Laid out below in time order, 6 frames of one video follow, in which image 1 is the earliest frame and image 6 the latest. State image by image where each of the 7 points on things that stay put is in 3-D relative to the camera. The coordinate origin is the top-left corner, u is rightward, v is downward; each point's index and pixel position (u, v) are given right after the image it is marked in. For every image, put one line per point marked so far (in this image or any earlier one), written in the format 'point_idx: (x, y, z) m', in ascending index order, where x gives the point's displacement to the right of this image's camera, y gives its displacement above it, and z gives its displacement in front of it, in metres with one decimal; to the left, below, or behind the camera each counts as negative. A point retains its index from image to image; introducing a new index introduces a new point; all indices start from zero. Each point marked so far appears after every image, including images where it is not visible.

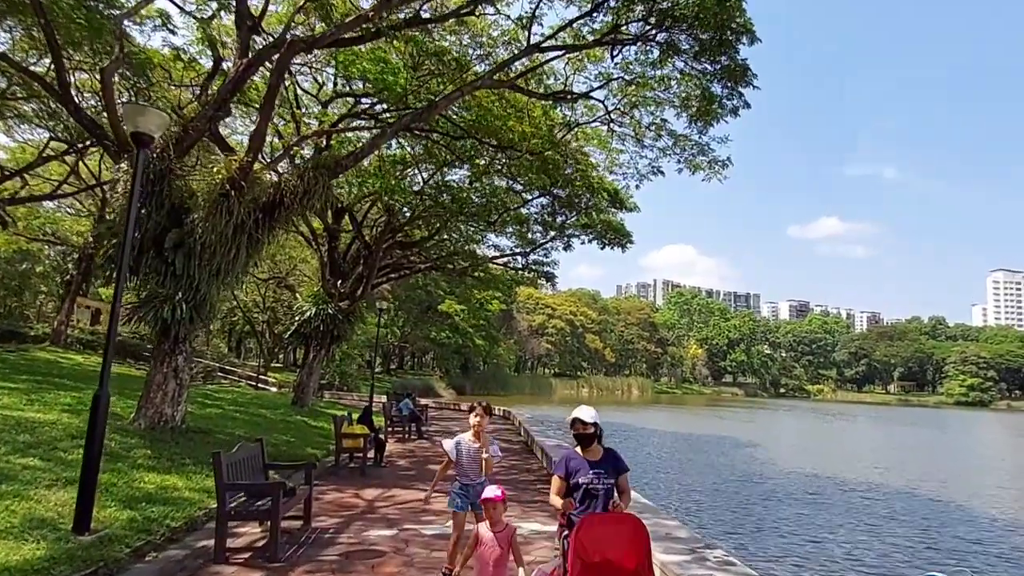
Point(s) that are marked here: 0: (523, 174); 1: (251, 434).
0: (+0.3, +2.9, +17.1) m
1: (-4.8, -2.7, +12.3) m
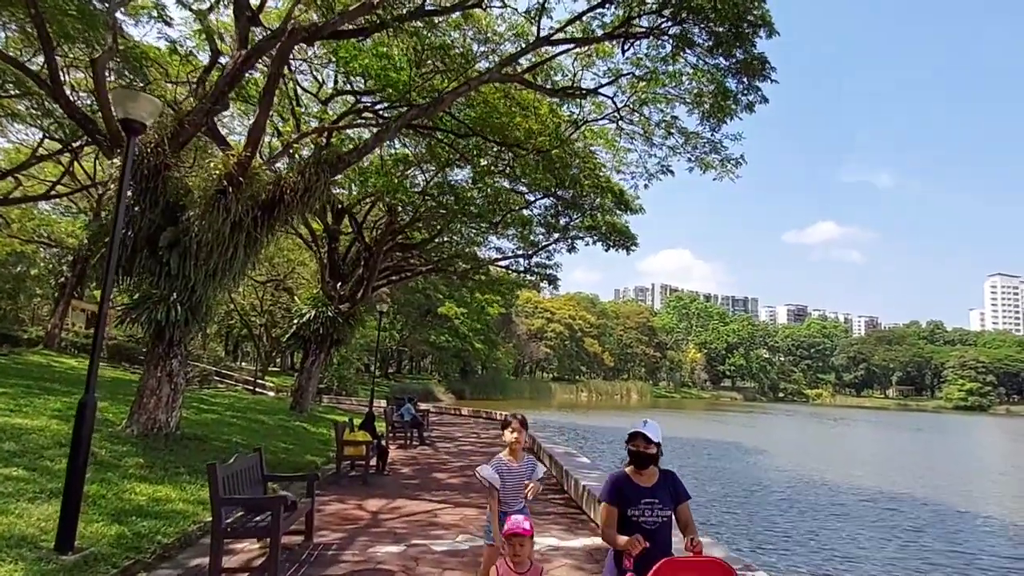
0: (+0.4, +2.9, +16.7) m
1: (-4.7, -2.7, +11.9) m
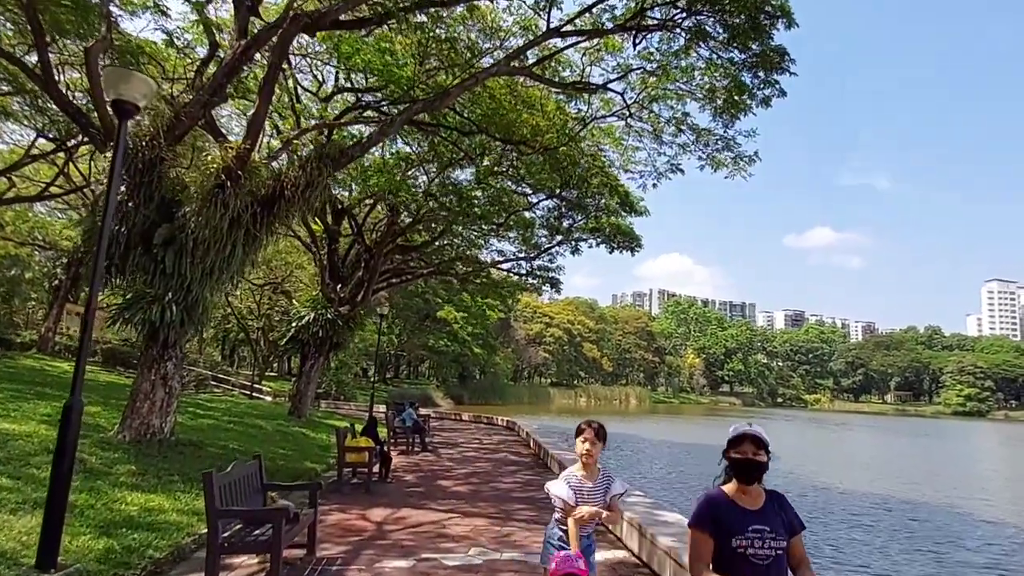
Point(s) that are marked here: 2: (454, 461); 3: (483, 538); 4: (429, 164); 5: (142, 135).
0: (+0.5, +2.8, +16.4) m
1: (-4.6, -2.7, +11.4) m
2: (-1.2, -3.5, +13.5) m
3: (-0.3, -2.5, +6.7) m
4: (-2.1, +2.9, +16.9) m
5: (-5.1, +2.1, +9.2) m
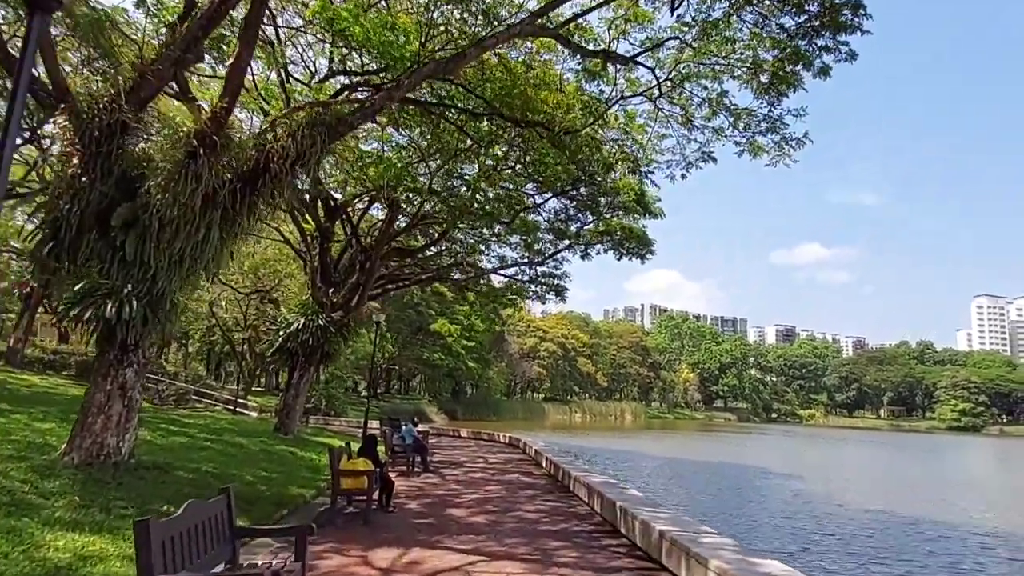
0: (+0.7, +2.8, +15.0) m
1: (-4.3, -2.7, +9.9) m
2: (-0.9, -3.5, +11.9) m
3: (+0.1, -2.4, +5.2) m
4: (-1.9, +2.8, +15.5) m
5: (-4.8, +2.2, +7.7) m
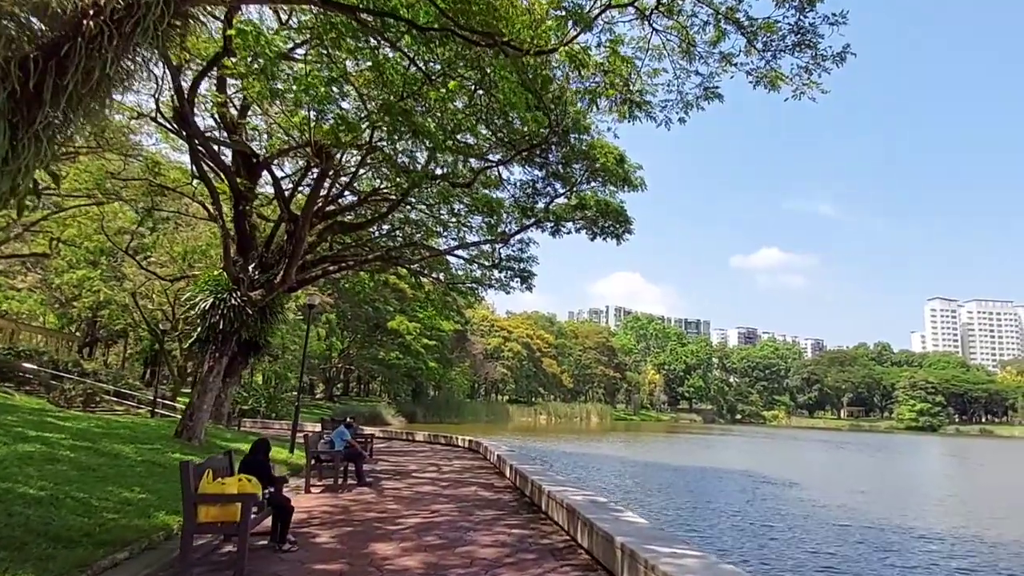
0: (0.0, +3.3, +12.5) m
1: (-4.8, -2.1, +7.0) m
2: (-1.6, -3.0, +9.3) m
3: (-0.2, -1.8, +2.6) m
4: (-2.6, +3.3, +12.8) m
5: (-5.2, +2.8, +4.9) m
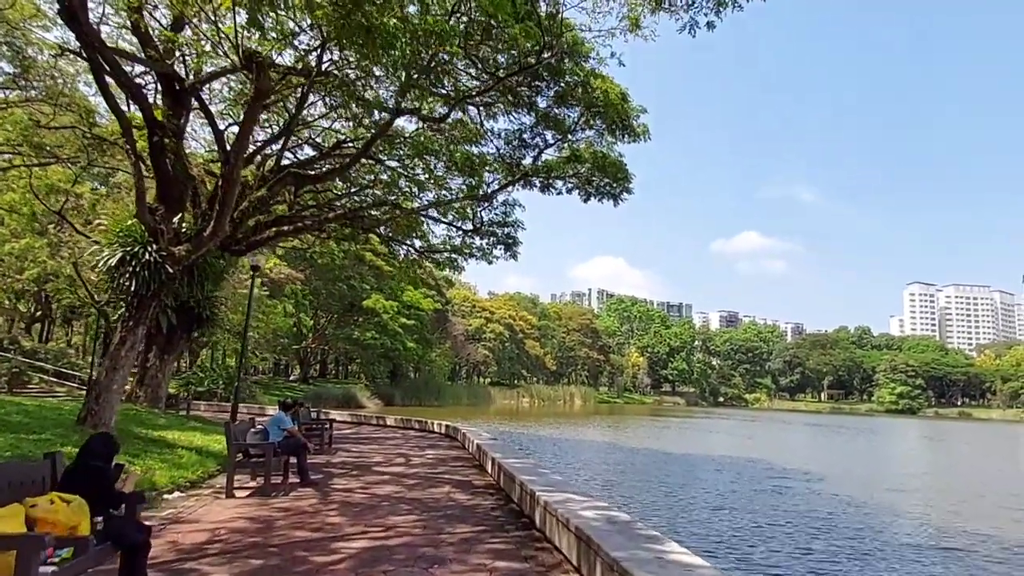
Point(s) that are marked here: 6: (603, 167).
0: (-0.3, +4.0, +10.1) m
1: (-4.9, -1.6, +4.7) m
2: (-1.7, -2.4, +7.0) m
3: (-0.2, -1.4, +0.4) m
4: (-2.9, +4.0, +10.4) m
5: (-5.2, +3.3, +2.4) m
6: (+2.2, +2.9, +15.9) m
